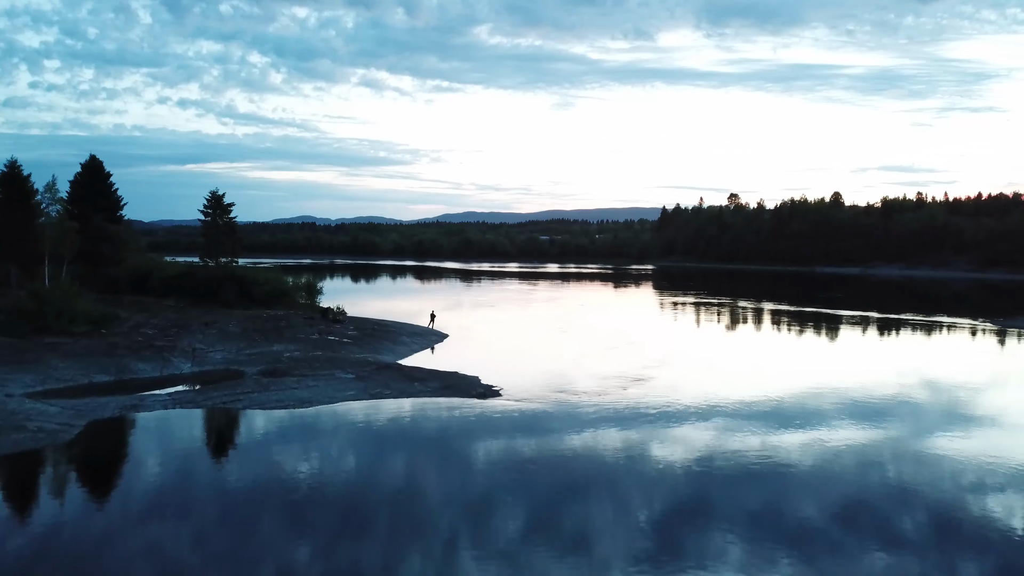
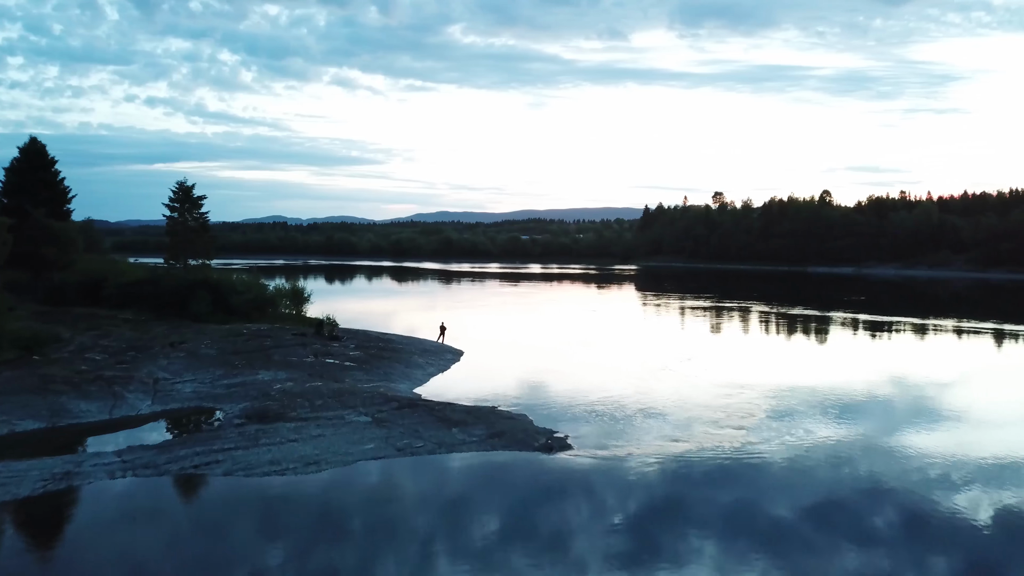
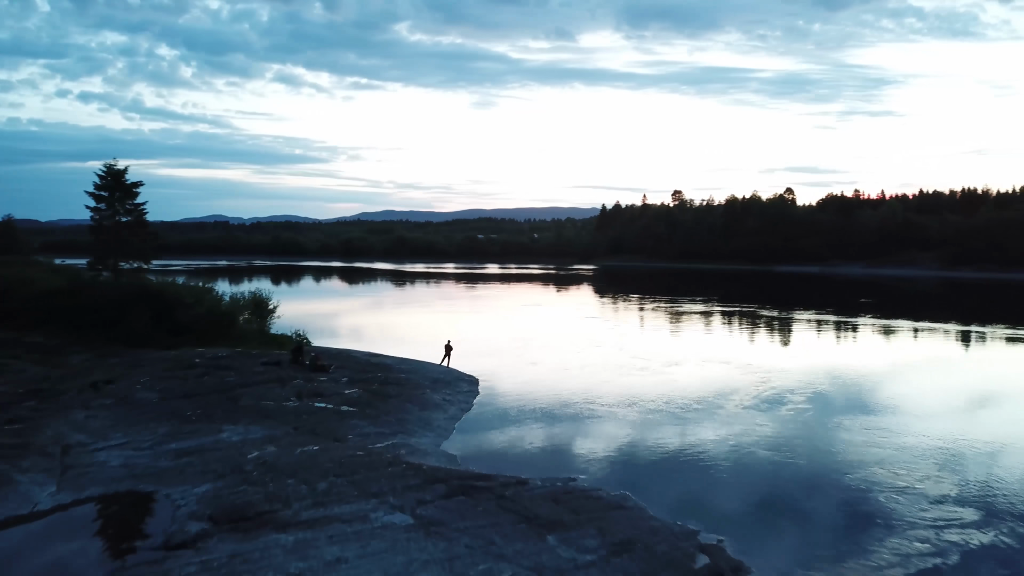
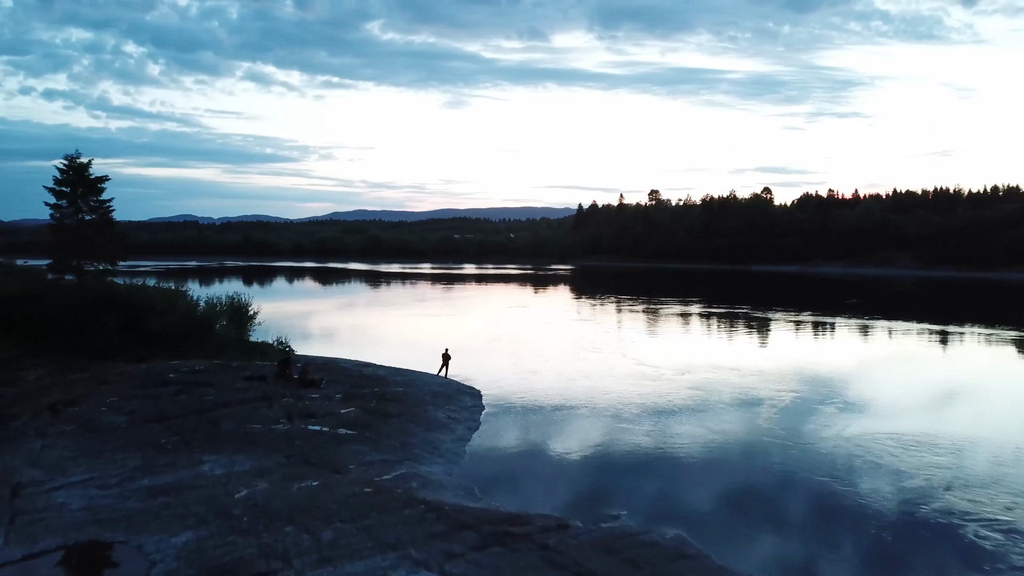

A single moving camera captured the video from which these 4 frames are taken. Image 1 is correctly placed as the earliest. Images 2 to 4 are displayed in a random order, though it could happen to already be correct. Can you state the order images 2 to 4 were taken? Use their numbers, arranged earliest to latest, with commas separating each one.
2, 3, 4
